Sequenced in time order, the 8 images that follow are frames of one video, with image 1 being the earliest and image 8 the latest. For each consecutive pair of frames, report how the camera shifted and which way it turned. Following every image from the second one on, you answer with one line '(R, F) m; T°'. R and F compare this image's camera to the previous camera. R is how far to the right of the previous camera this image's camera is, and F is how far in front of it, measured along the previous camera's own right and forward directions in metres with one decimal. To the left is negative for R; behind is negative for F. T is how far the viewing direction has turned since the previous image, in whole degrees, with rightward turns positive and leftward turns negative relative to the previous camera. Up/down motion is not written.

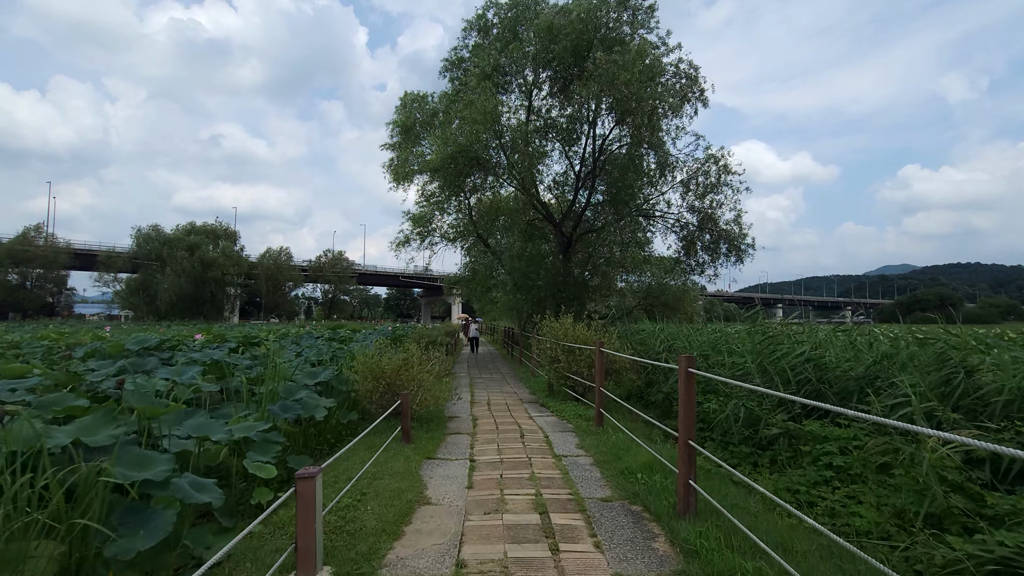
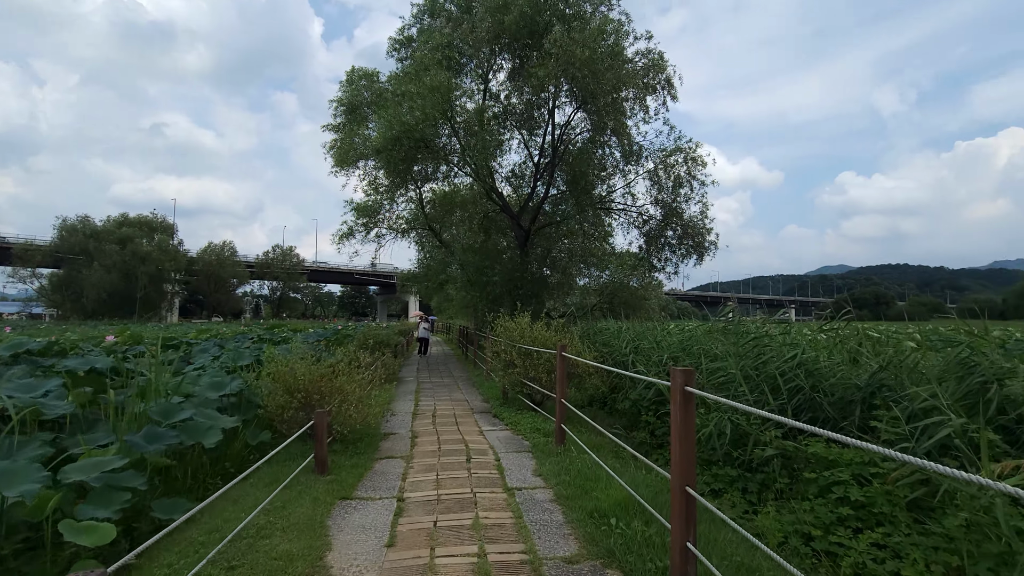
(+0.1, +0.8) m; +5°
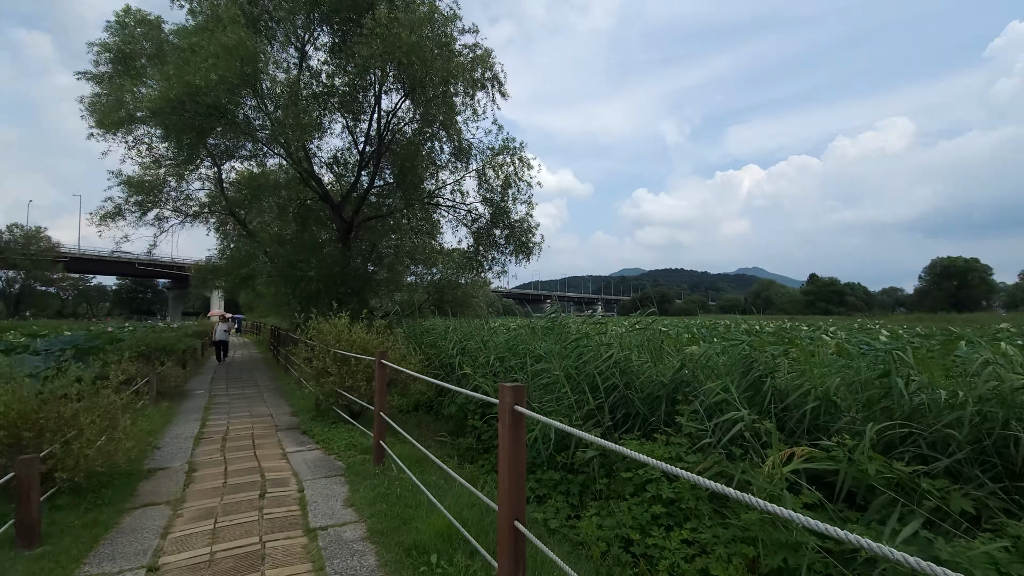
(+0.1, +0.4) m; +20°
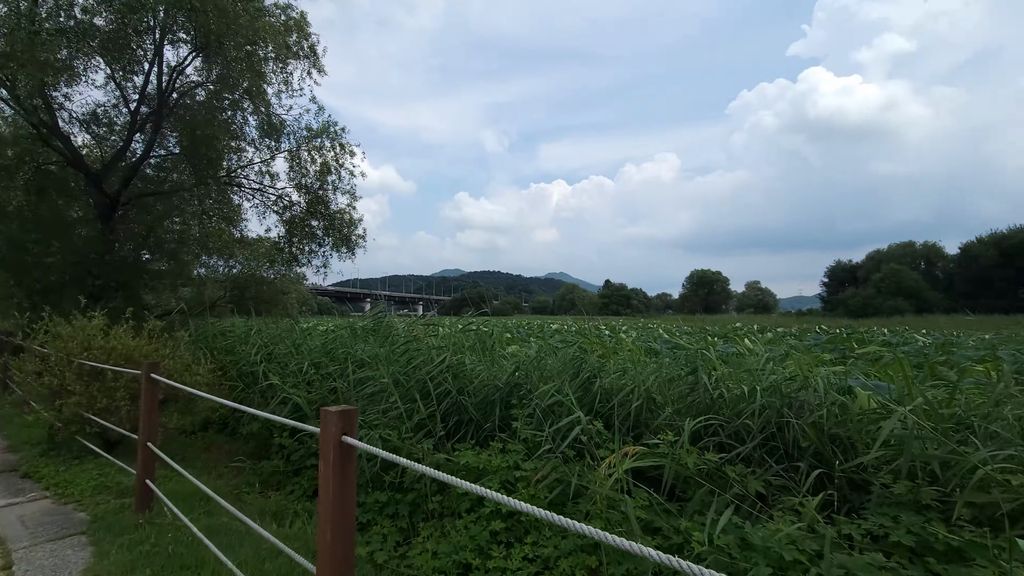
(0.0, +0.3) m; +21°
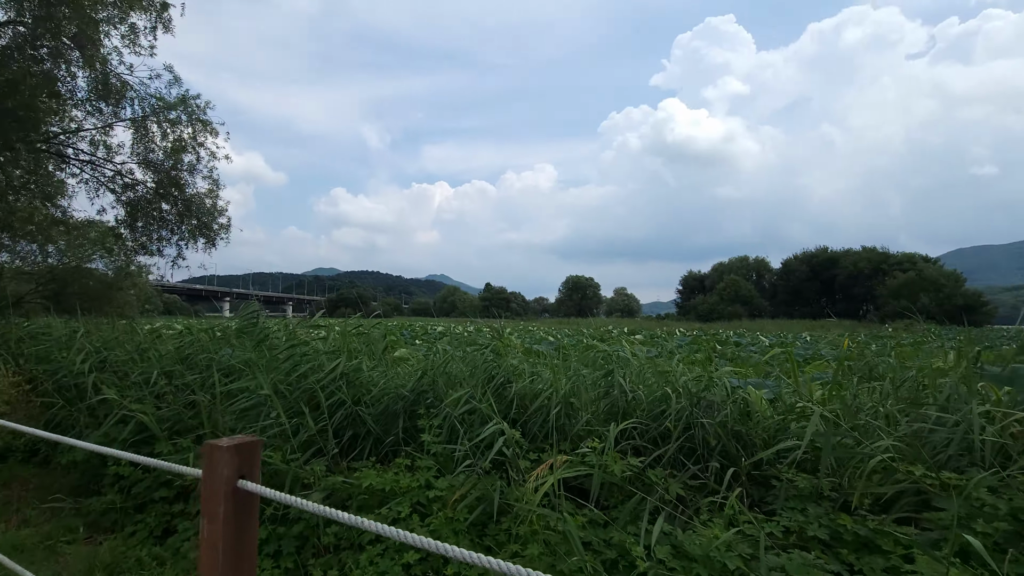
(-0.2, +0.3) m; +14°
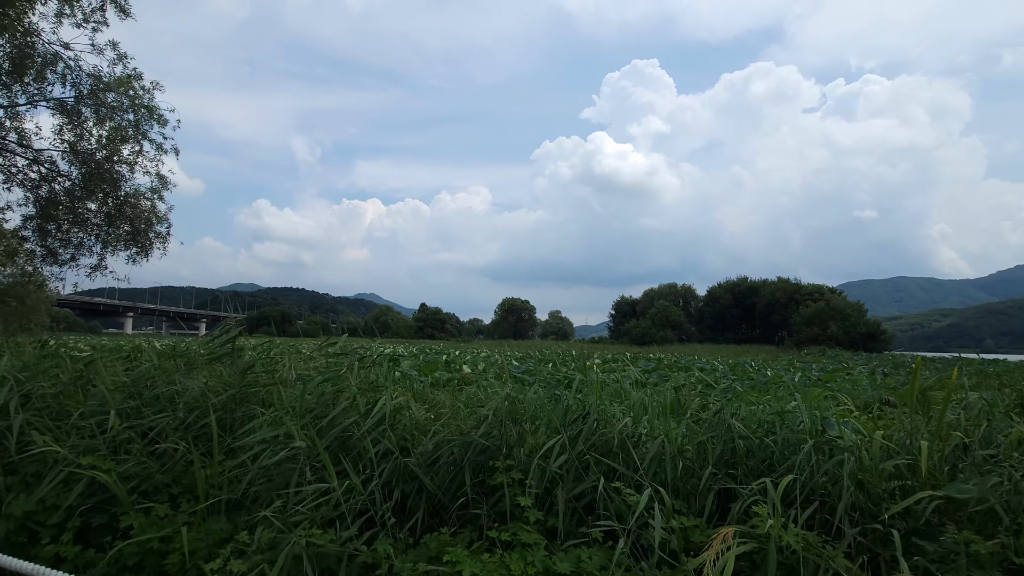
(-0.9, +0.6) m; +8°
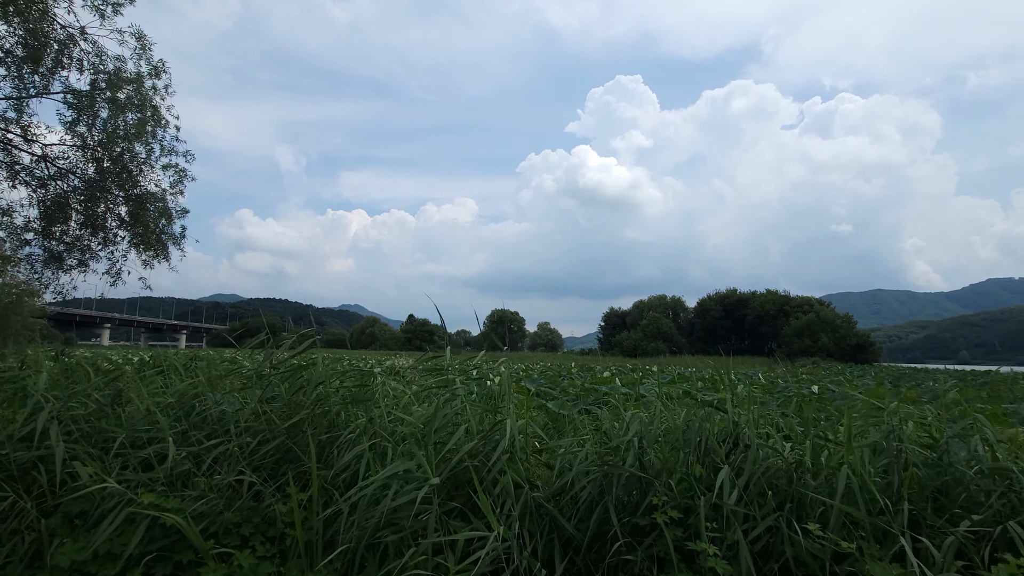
(-0.8, +0.4) m; +2°
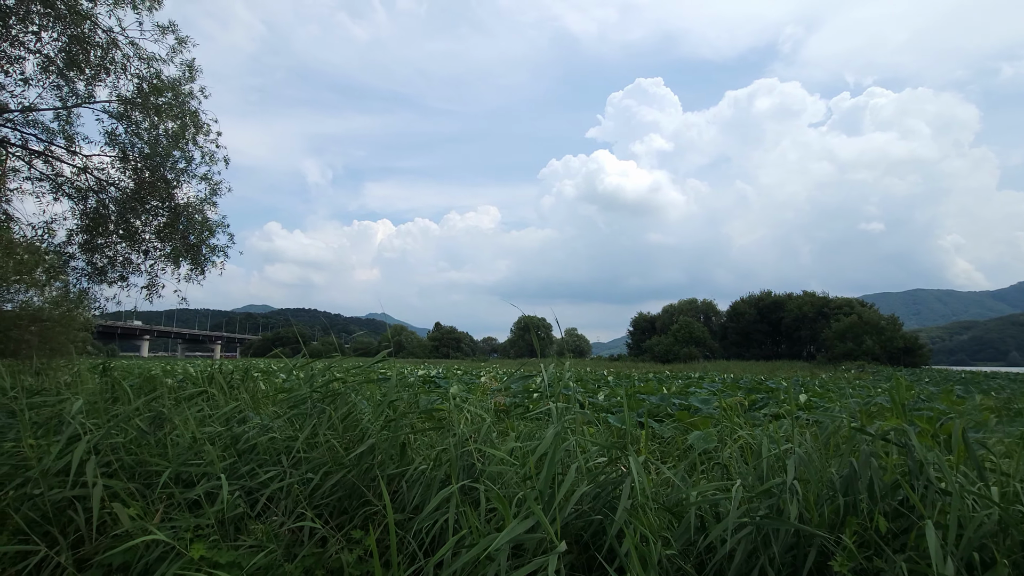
(-0.4, +0.4) m; -3°
